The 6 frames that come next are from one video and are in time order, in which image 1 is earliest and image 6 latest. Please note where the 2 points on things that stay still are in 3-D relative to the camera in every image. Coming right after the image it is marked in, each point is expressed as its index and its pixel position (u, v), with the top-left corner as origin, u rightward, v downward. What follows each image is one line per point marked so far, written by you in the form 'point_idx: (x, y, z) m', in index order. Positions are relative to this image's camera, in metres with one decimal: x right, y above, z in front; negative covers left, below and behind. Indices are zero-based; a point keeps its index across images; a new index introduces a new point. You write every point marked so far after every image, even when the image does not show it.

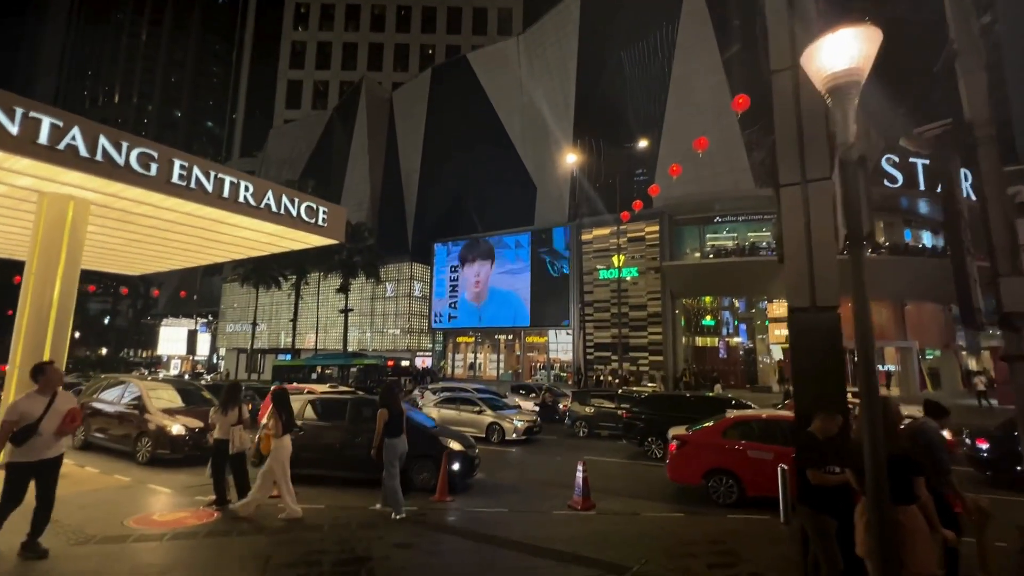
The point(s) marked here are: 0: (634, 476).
0: (+2.1, -3.1, +8.7) m
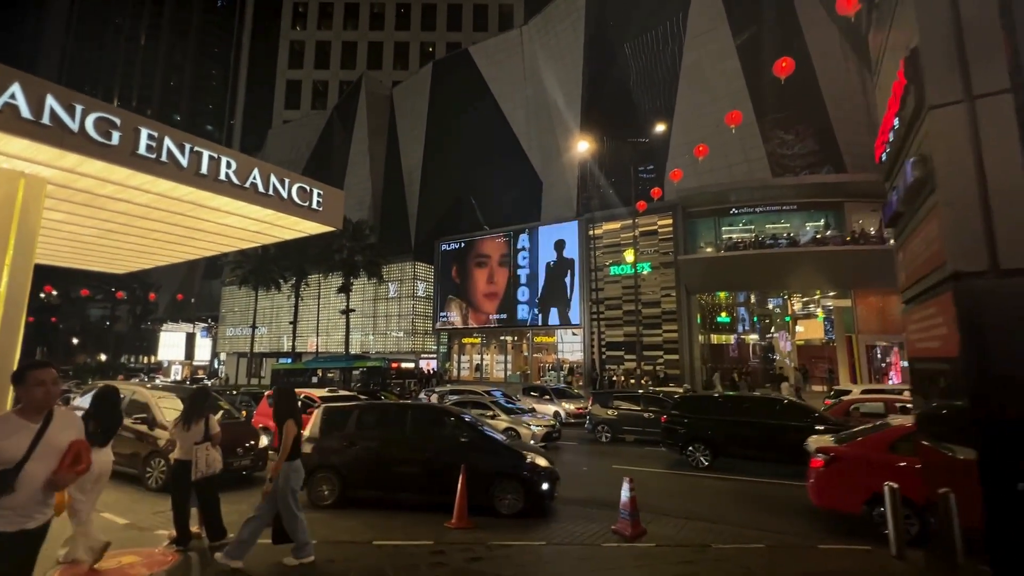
0: (+2.4, -2.9, +7.5) m
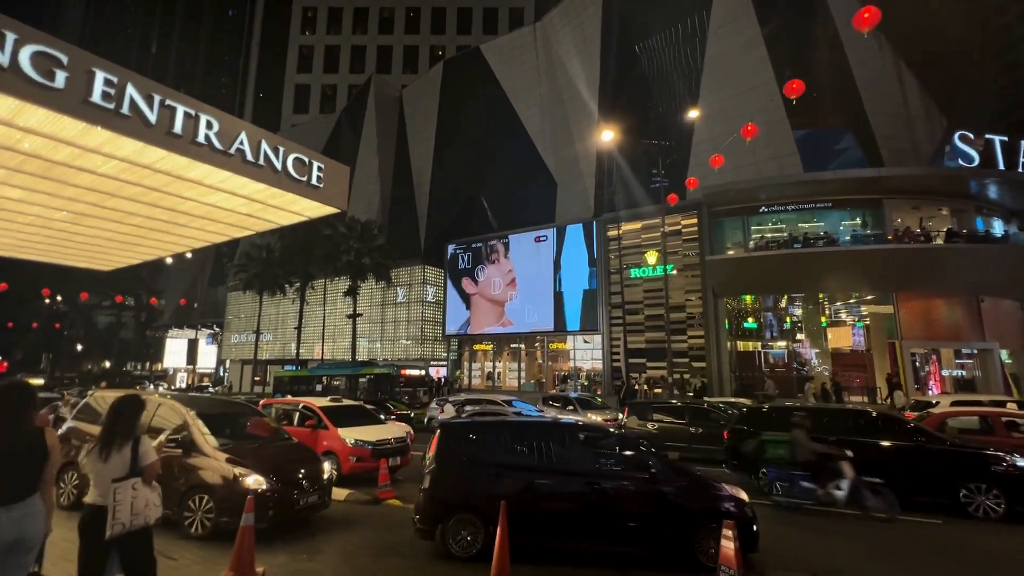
0: (+2.9, -2.7, +5.9) m
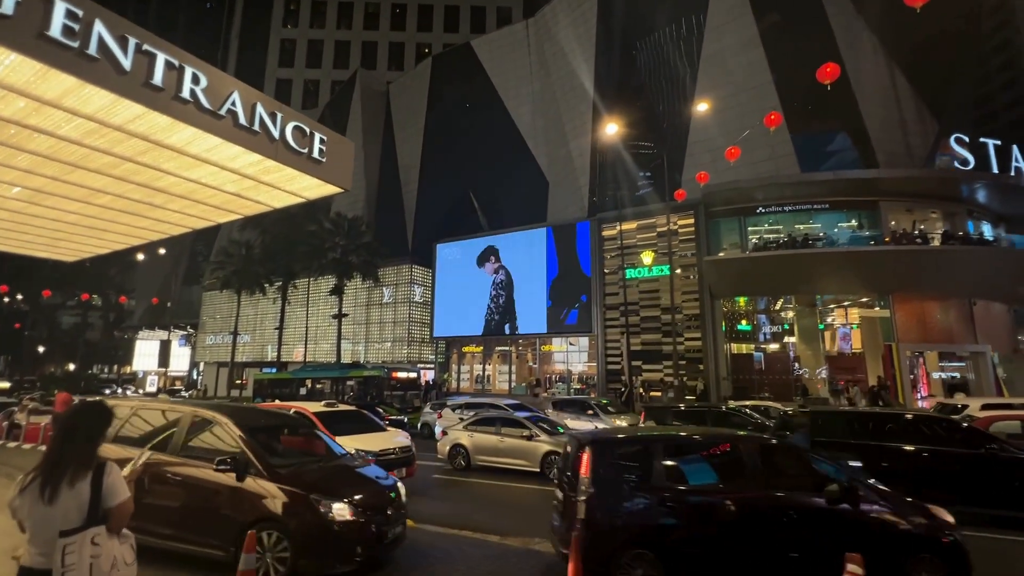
0: (+3.3, -2.6, +5.2) m
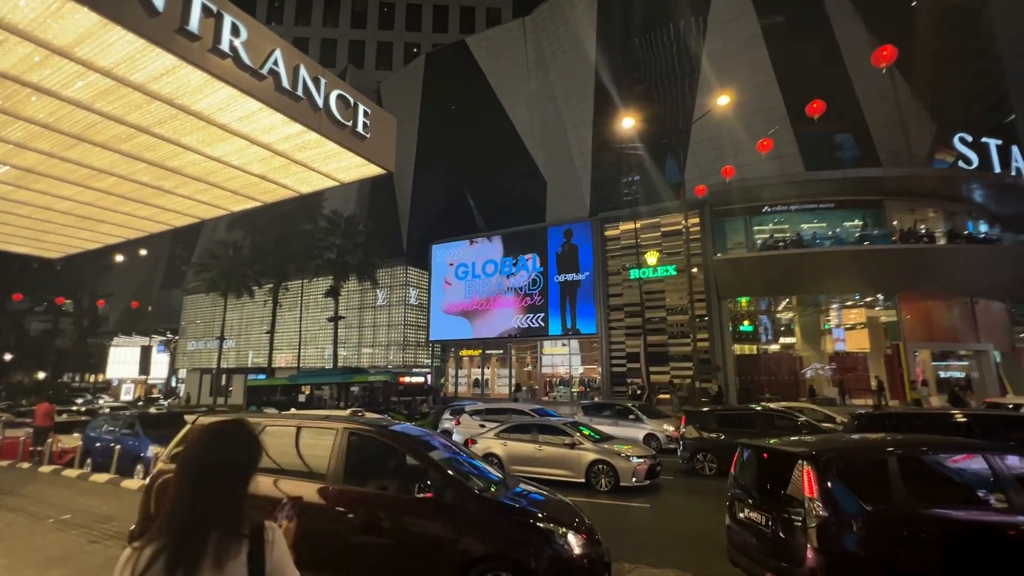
0: (+4.2, -2.5, +4.5) m
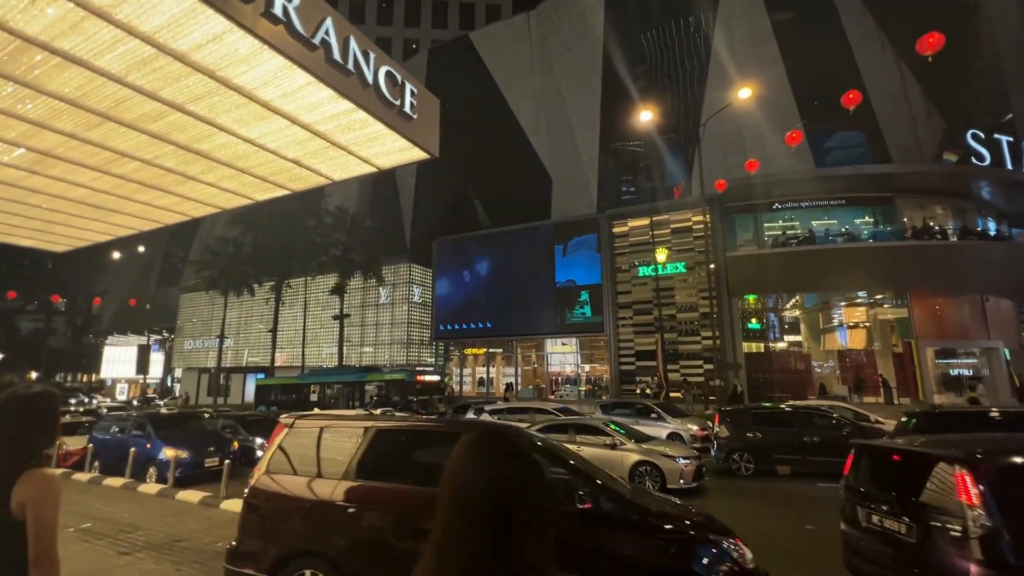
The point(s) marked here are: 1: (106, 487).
0: (+4.8, -2.4, +4.2) m
1: (-6.8, -3.3, +8.9) m
